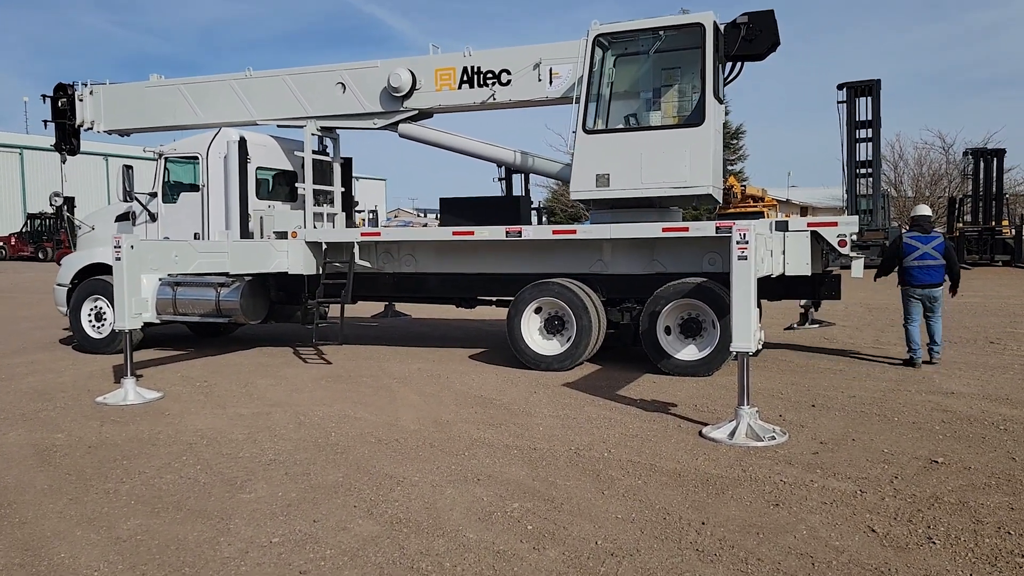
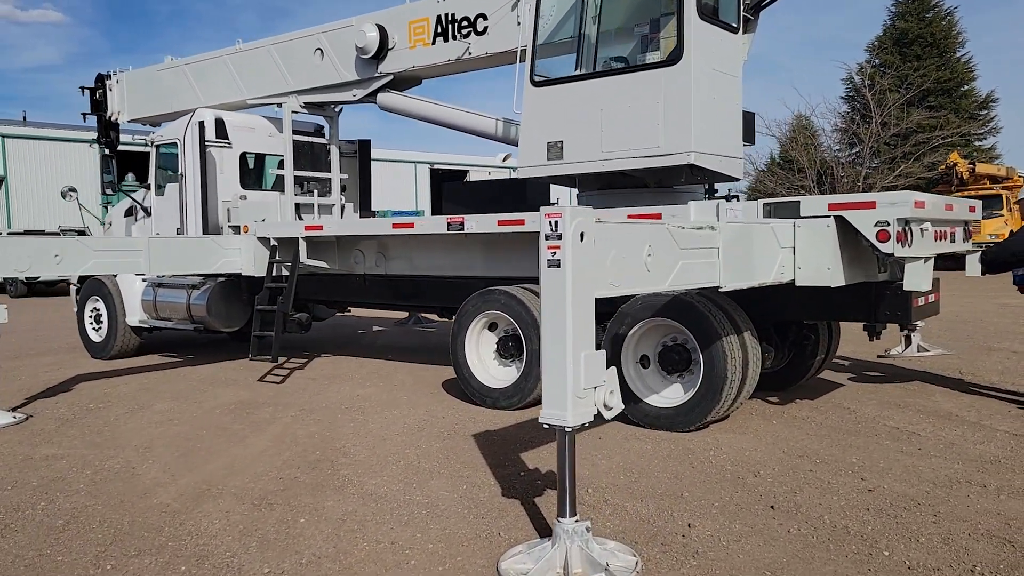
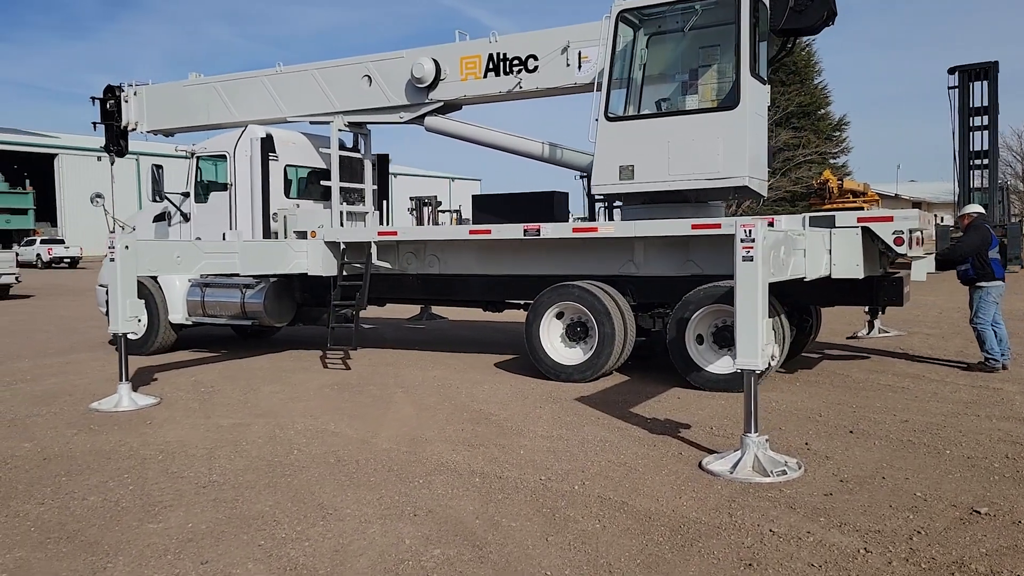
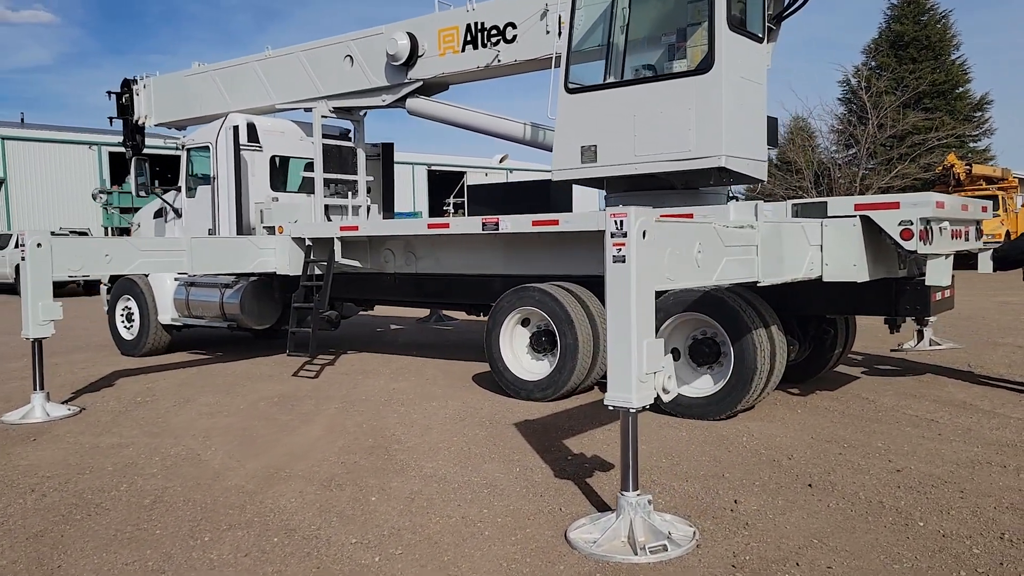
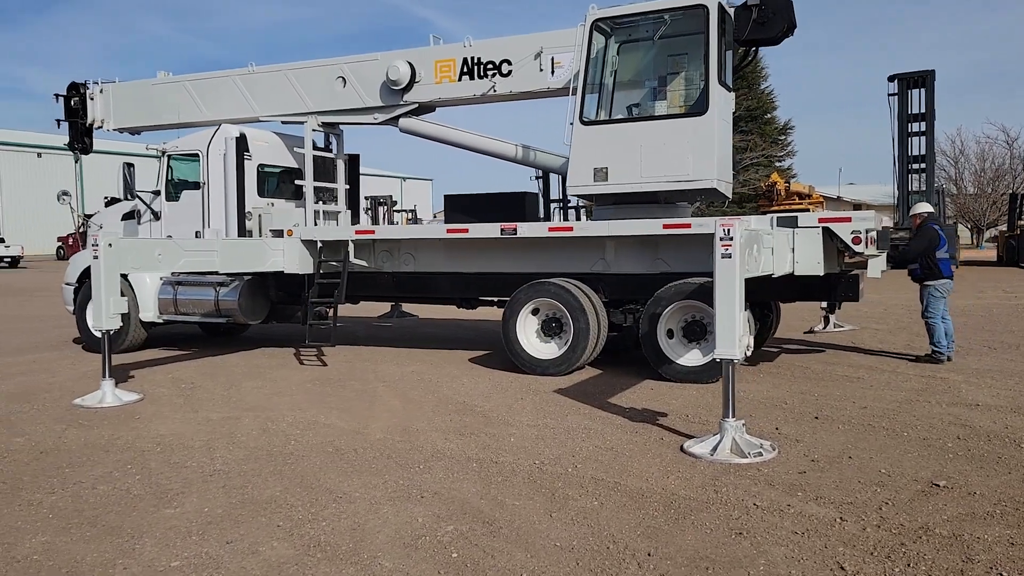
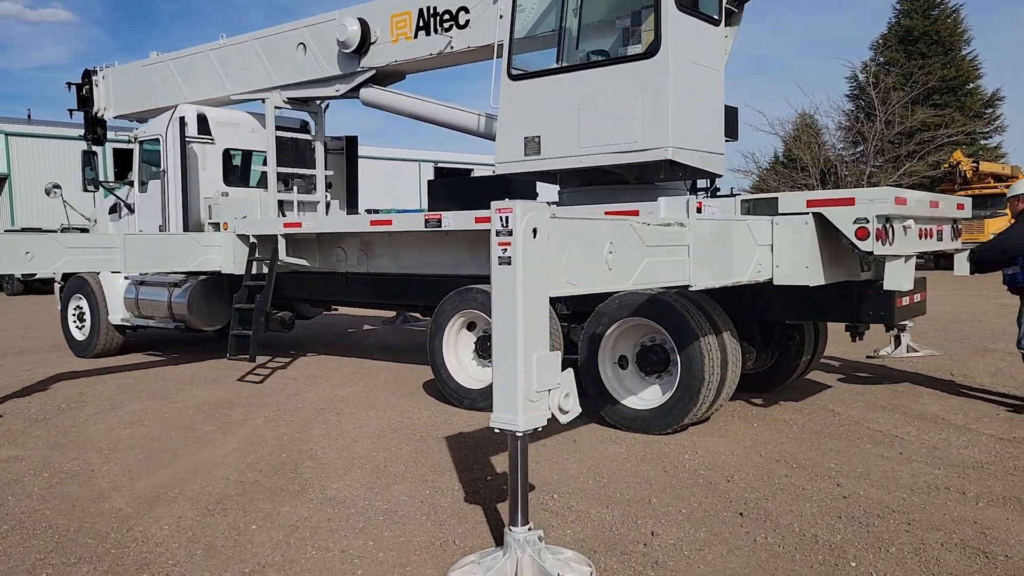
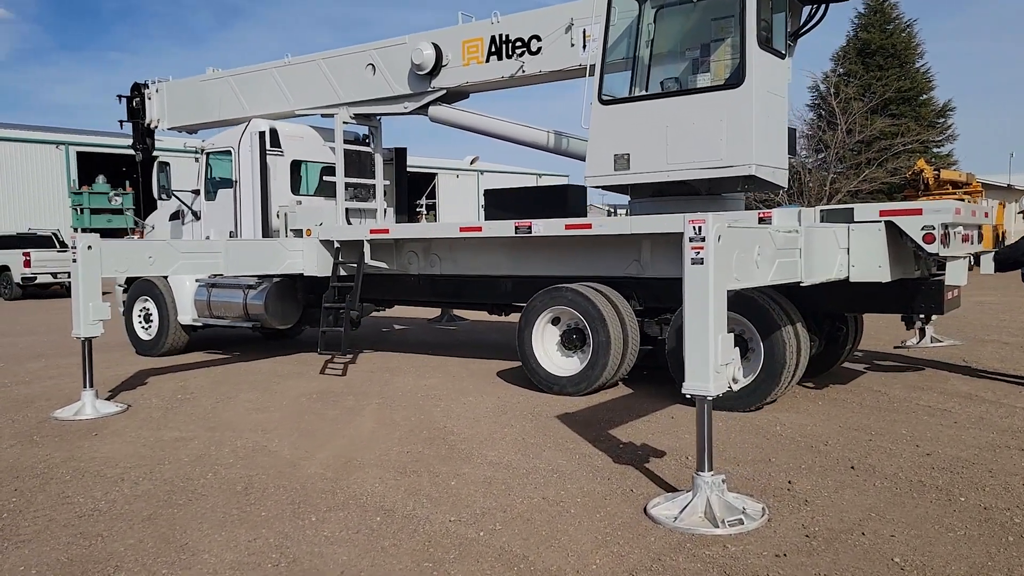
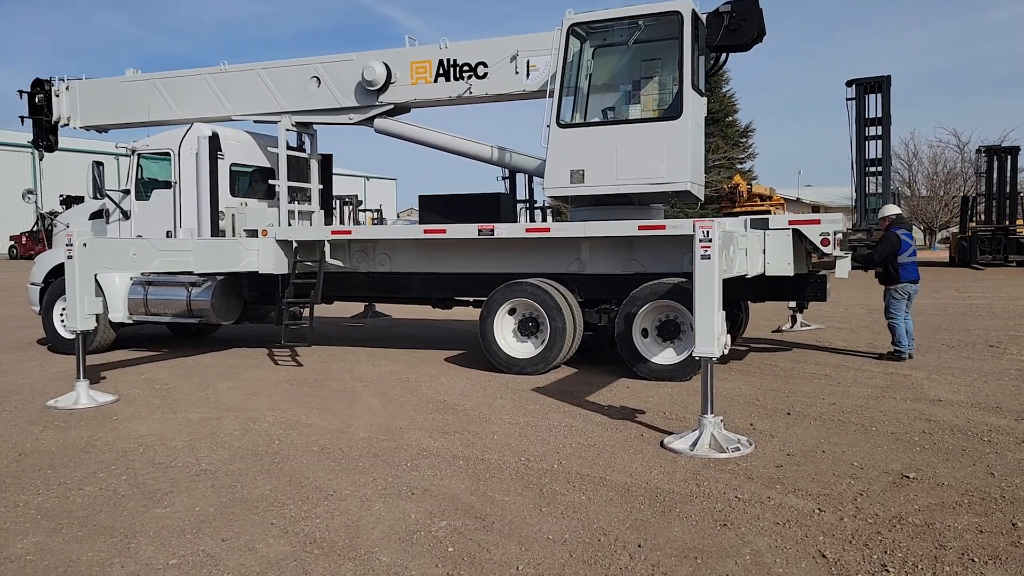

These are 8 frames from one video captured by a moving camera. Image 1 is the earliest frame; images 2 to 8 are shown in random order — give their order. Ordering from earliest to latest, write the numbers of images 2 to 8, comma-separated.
8, 5, 3, 7, 4, 2, 6
